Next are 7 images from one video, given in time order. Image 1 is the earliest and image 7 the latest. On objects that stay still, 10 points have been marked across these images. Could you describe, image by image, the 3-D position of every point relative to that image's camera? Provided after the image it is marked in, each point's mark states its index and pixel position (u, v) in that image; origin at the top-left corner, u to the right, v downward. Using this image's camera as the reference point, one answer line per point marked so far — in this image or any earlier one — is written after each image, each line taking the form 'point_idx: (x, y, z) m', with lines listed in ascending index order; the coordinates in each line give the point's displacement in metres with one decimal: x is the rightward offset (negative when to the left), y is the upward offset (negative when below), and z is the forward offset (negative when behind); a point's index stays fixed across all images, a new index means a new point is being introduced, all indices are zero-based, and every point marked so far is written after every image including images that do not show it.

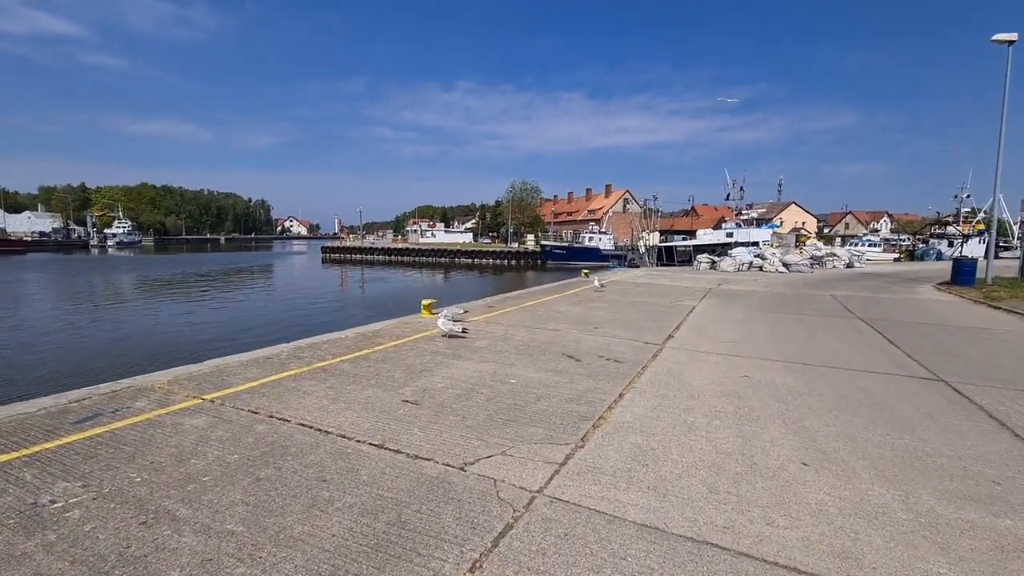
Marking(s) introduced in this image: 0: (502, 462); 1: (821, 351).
0: (-0.1, -1.2, +3.3) m
1: (+4.3, -0.9, +7.0) m
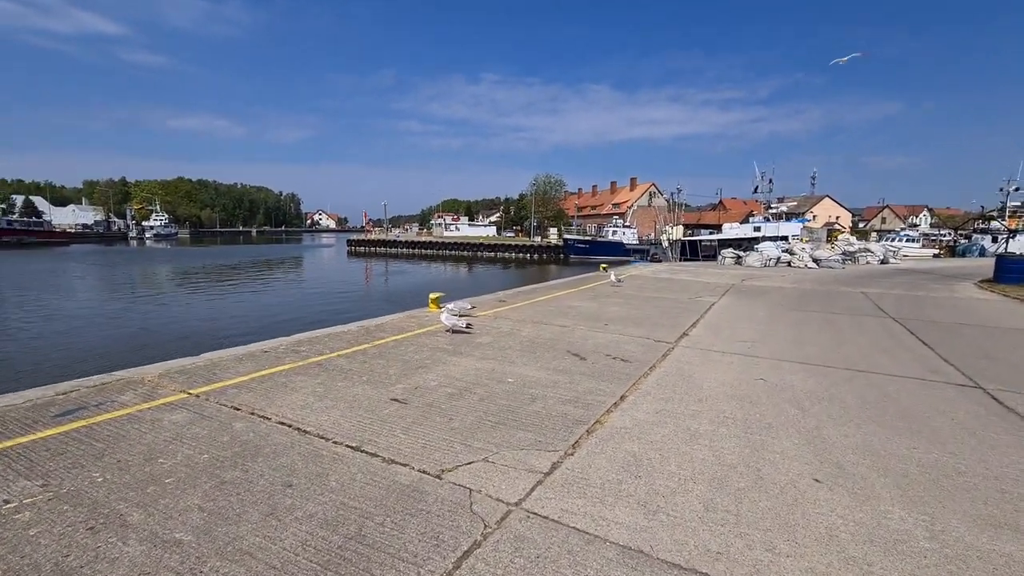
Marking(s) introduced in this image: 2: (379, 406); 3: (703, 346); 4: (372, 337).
0: (-0.2, -1.1, +3.1) m
1: (+4.4, -0.9, +6.5) m
2: (-1.1, -1.0, +4.2) m
3: (+2.6, -0.8, +6.7) m
4: (-1.9, -0.7, +6.6) m
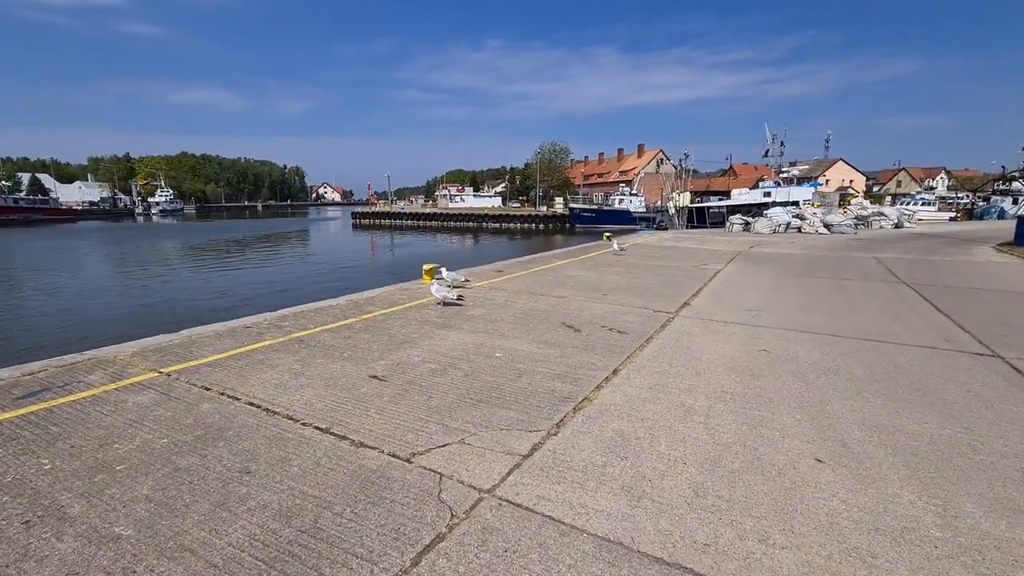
0: (-0.3, -1.0, +2.9) m
1: (+4.3, -0.4, +6.2) m
2: (-1.2, -0.8, +4.0) m
3: (+2.5, -0.4, +6.4) m
4: (-2.0, -0.3, +6.4) m
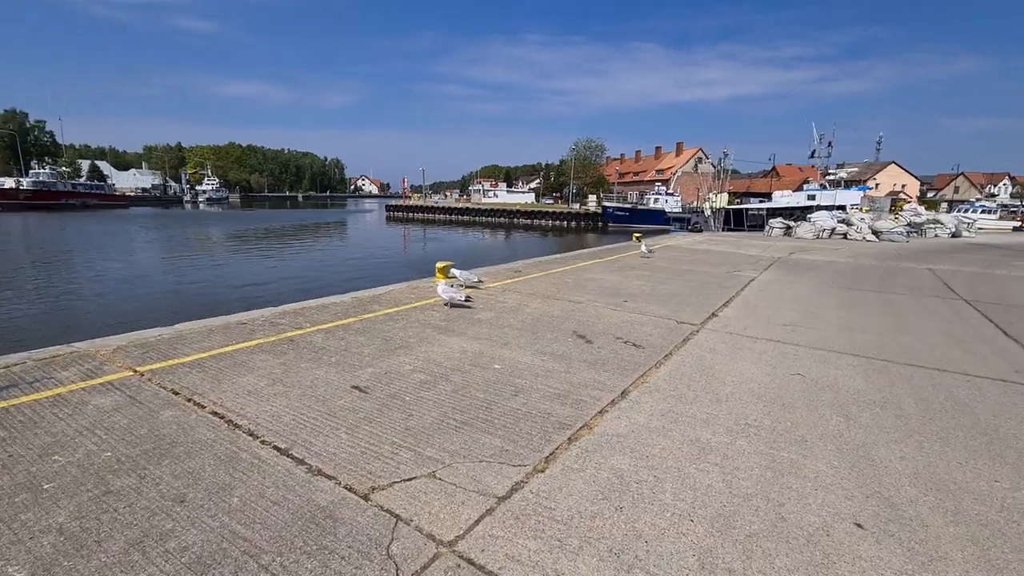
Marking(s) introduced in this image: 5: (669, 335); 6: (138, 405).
0: (-0.5, -1.0, +2.5) m
1: (+4.4, -0.6, +5.5) m
2: (-1.3, -0.8, +3.6) m
3: (+2.6, -0.5, +5.8) m
4: (-1.8, -0.3, +6.1) m
5: (+1.7, -0.5, +5.5) m
6: (-2.5, -0.8, +3.4) m
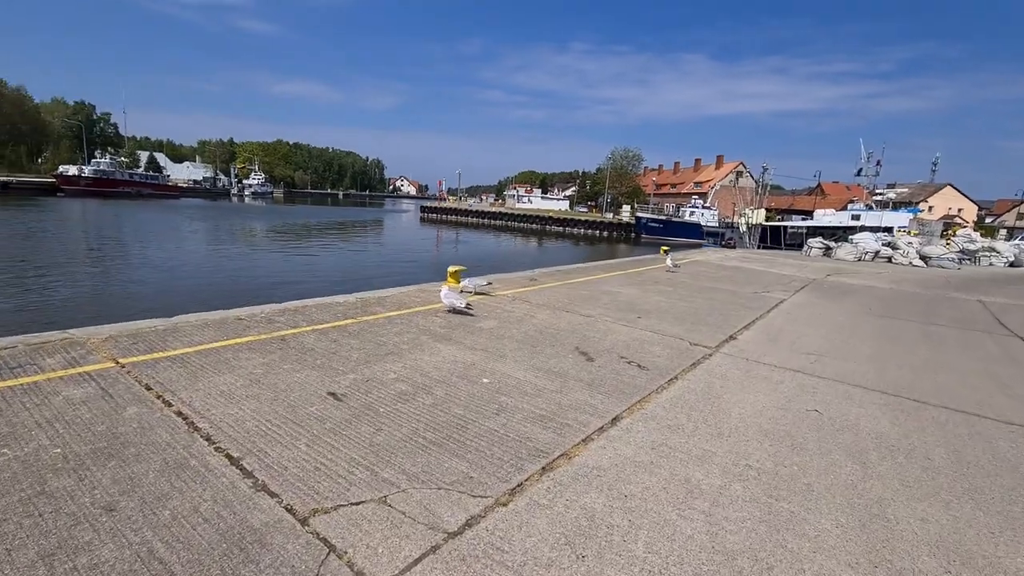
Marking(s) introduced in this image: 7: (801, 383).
0: (-0.7, -1.1, +2.3) m
1: (+4.4, -1.0, +5.0) m
2: (-1.4, -0.8, +3.5) m
3: (+2.6, -0.7, +5.4) m
4: (-1.8, -0.3, +6.0) m
5: (+1.7, -0.7, +5.1) m
6: (-2.7, -0.7, +3.3) m
7: (+2.7, -0.9, +4.7) m
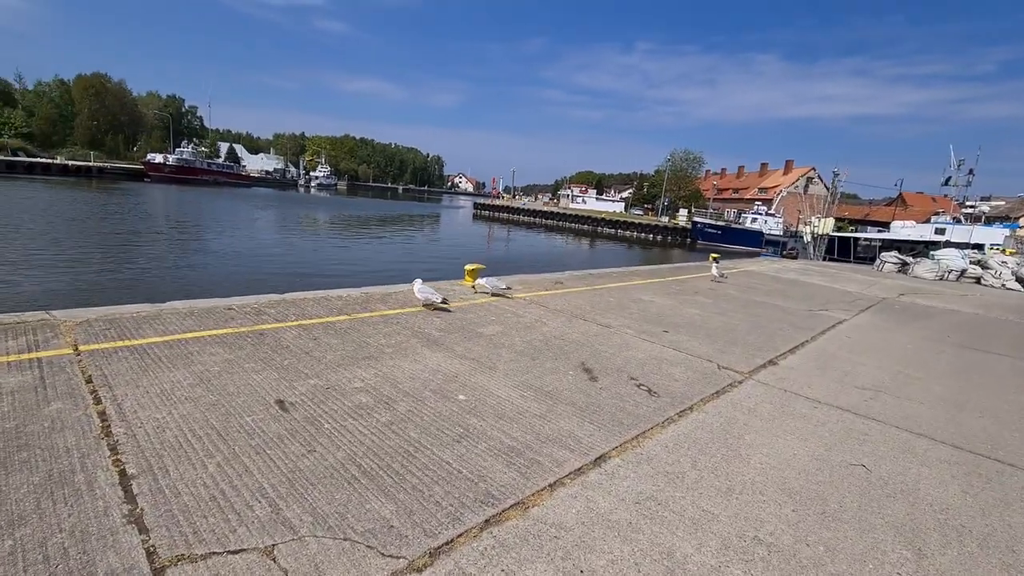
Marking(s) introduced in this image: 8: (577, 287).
0: (-1.0, -1.1, +1.8) m
1: (+4.3, -1.2, +4.0) m
2: (-1.6, -0.7, +3.1) m
3: (+2.6, -0.9, +4.6) m
4: (-1.7, -0.2, +5.6) m
5: (+1.7, -0.8, +4.4) m
6: (-2.9, -0.6, +3.0) m
7: (+2.6, -1.1, +3.9) m
8: (+1.1, 0.0, +8.3) m
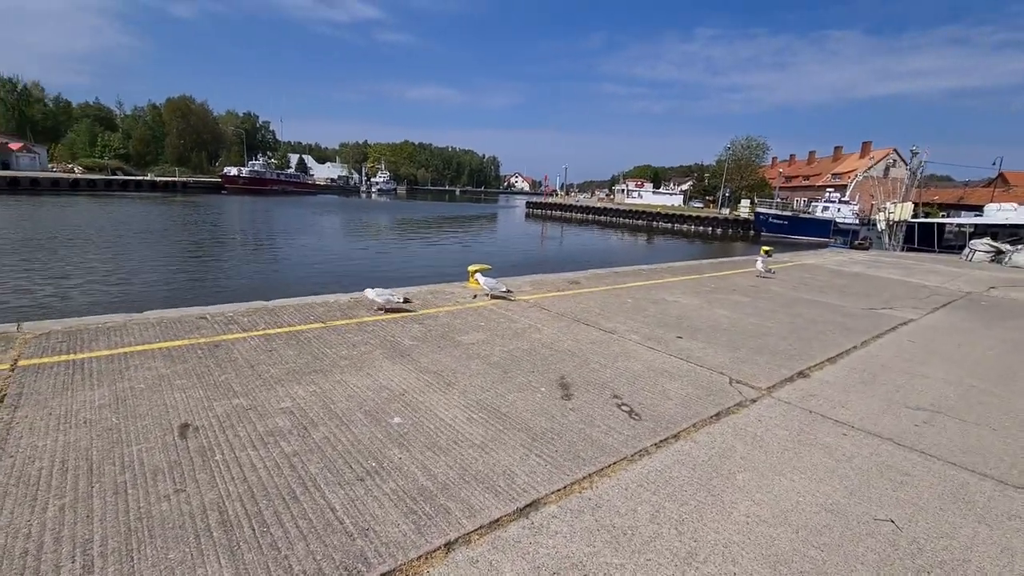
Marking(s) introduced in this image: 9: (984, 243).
0: (-1.6, -1.1, +1.5) m
1: (+3.9, -1.2, +3.0) m
2: (-2.0, -0.8, +2.8) m
3: (+2.3, -0.9, +3.8) m
4: (-1.8, -0.3, +5.3) m
5: (+1.4, -0.8, +3.7) m
6: (-3.3, -0.7, +2.9) m
7: (+2.3, -1.1, +3.0) m
8: (+1.3, 0.0, +7.6) m
9: (+16.9, +1.6, +17.6) m
